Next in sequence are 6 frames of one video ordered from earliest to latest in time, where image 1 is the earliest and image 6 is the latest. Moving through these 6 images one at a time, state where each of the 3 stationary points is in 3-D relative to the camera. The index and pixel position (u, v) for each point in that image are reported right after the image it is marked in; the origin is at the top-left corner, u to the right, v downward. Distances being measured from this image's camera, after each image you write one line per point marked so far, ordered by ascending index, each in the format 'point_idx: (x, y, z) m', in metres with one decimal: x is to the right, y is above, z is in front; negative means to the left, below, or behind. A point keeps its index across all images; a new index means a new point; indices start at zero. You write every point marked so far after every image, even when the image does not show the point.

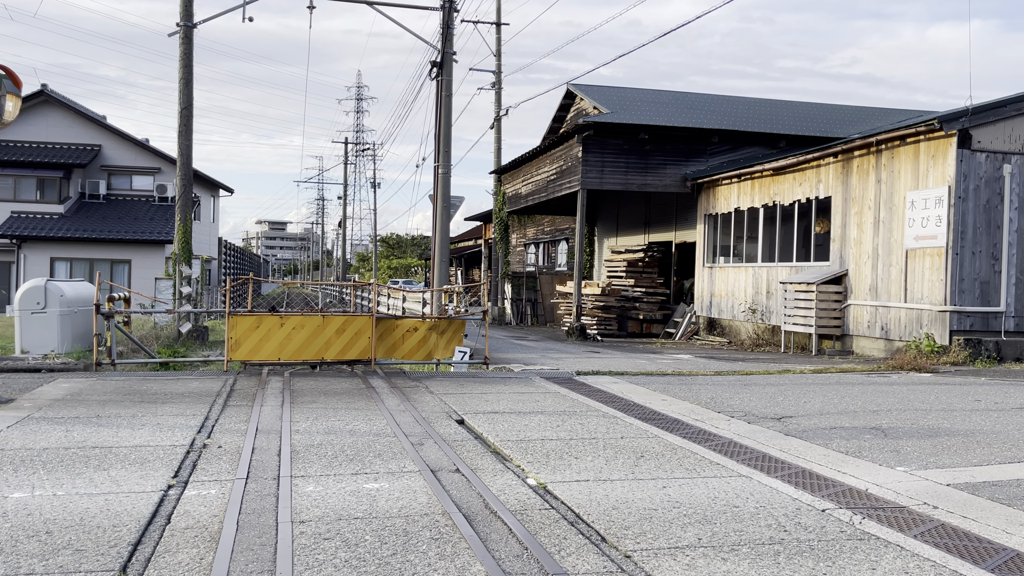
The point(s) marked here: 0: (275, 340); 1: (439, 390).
0: (-3.2, -0.7, +11.0) m
1: (-0.9, -1.2, +9.7) m
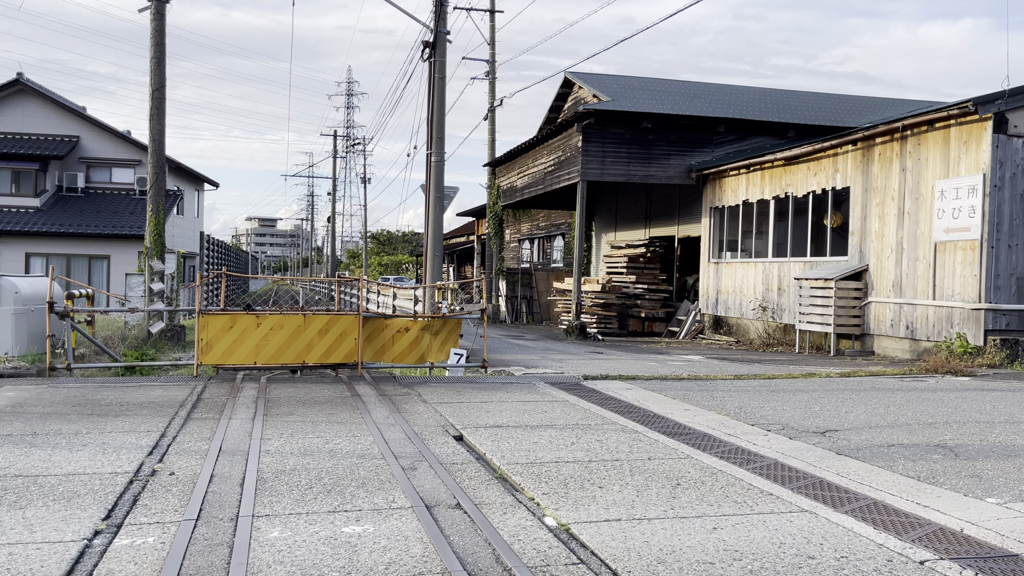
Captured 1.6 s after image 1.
0: (-3.2, -0.7, +9.9) m
1: (-0.8, -1.2, +8.7) m
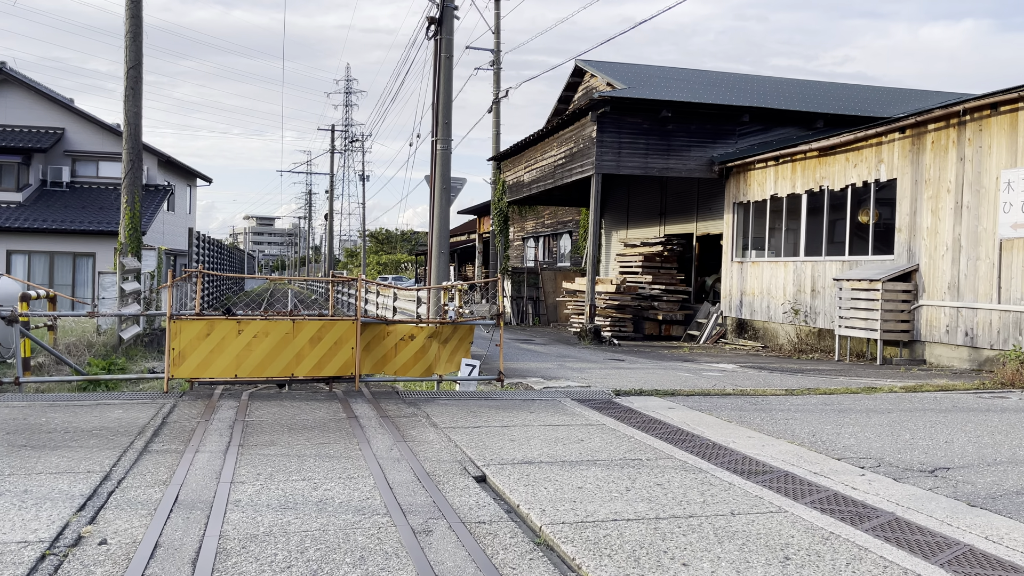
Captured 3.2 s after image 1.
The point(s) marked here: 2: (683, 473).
0: (-3.0, -0.7, +8.5) m
1: (-0.6, -1.2, +7.3) m
2: (+1.2, -1.3, +5.6) m
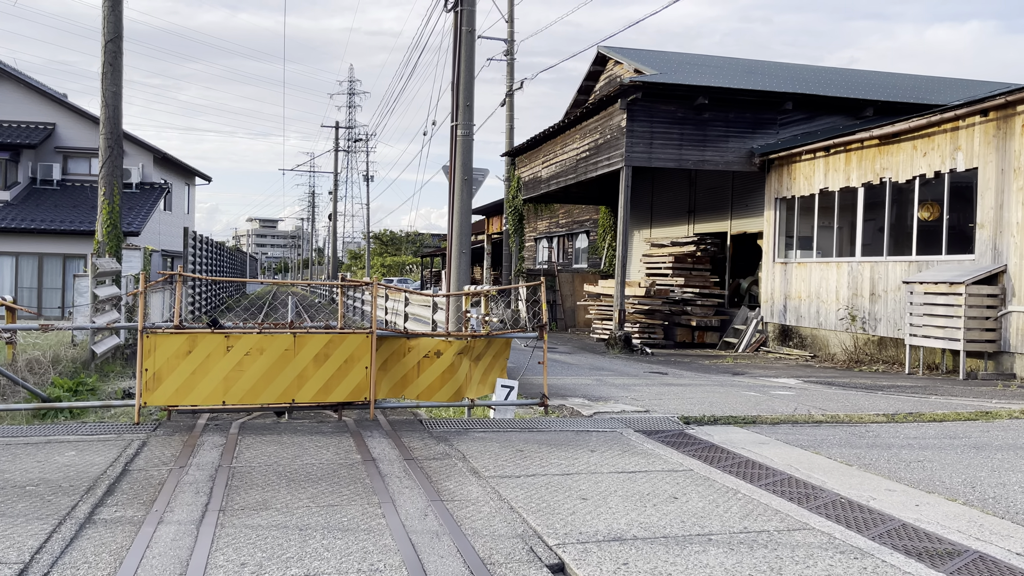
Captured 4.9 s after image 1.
0: (-2.5, -0.7, +6.9) m
1: (-0.2, -1.3, +5.7) m
2: (+1.6, -1.3, +4.0) m
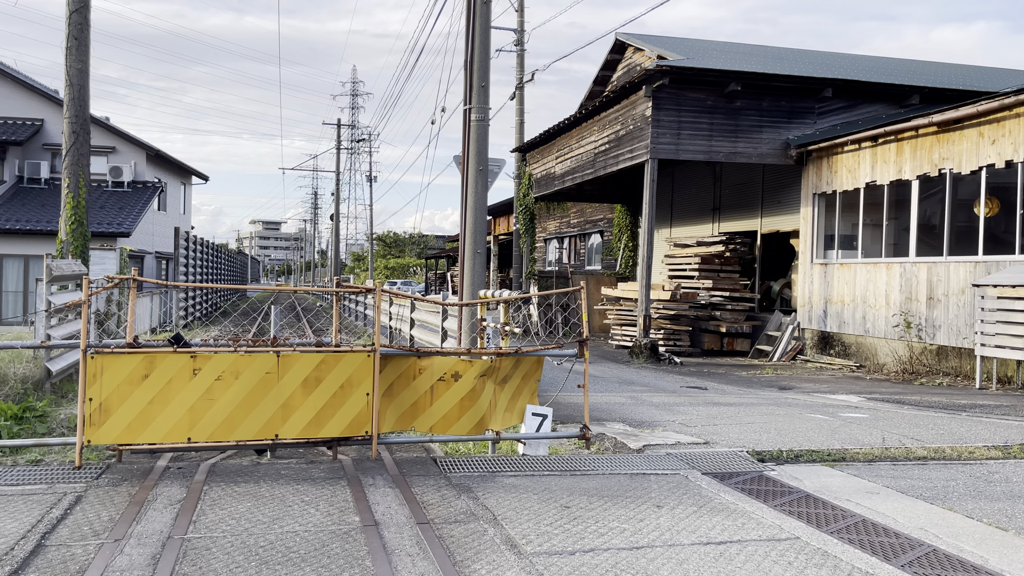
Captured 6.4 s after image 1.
0: (-2.3, -0.8, +5.5) m
1: (+0.1, -1.3, +4.2) m
2: (+1.9, -1.4, +2.5) m
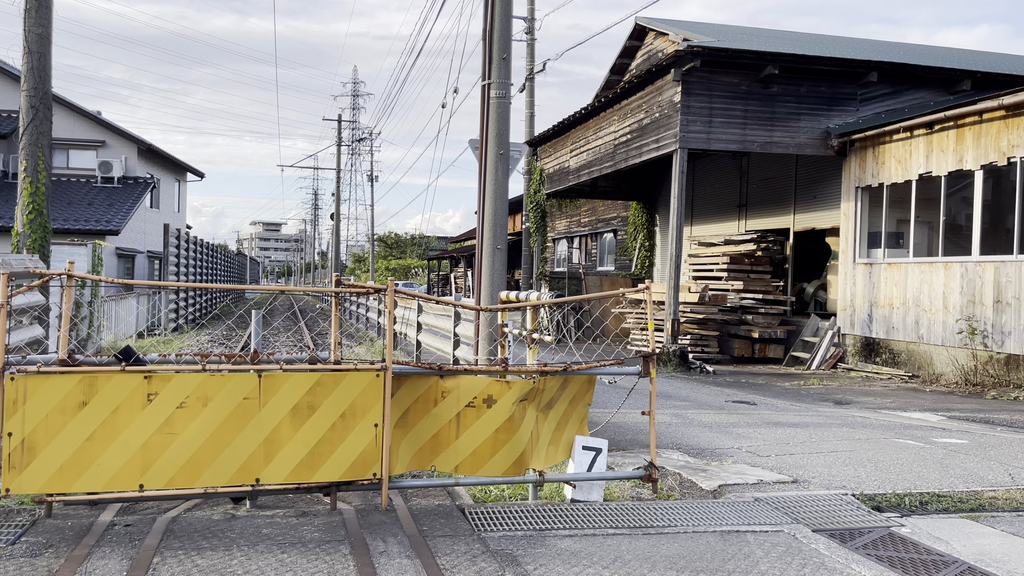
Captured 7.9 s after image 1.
0: (-2.0, -0.8, +4.2) m
1: (+0.4, -1.3, +2.9) m
2: (+2.2, -1.4, +1.2) m
